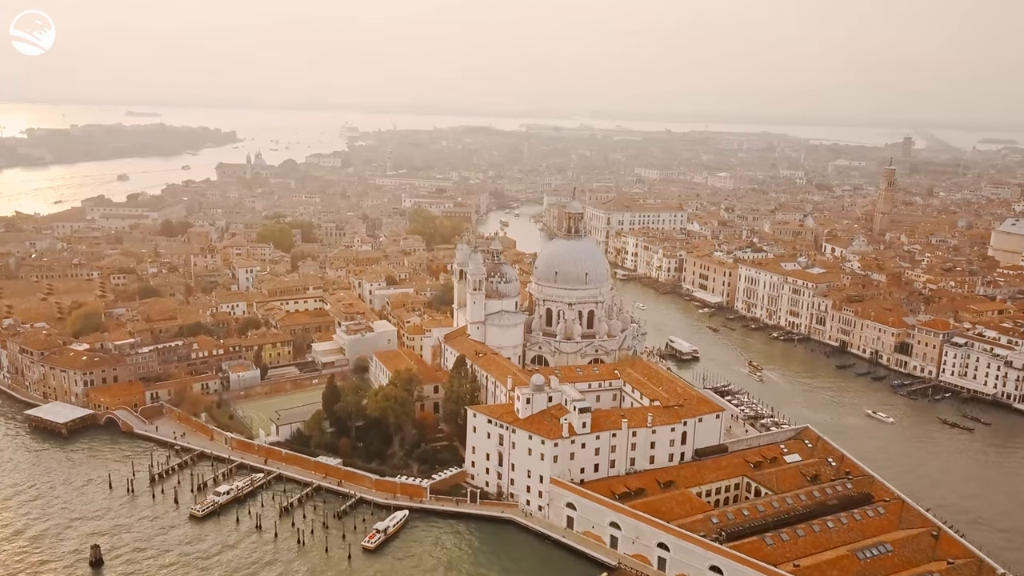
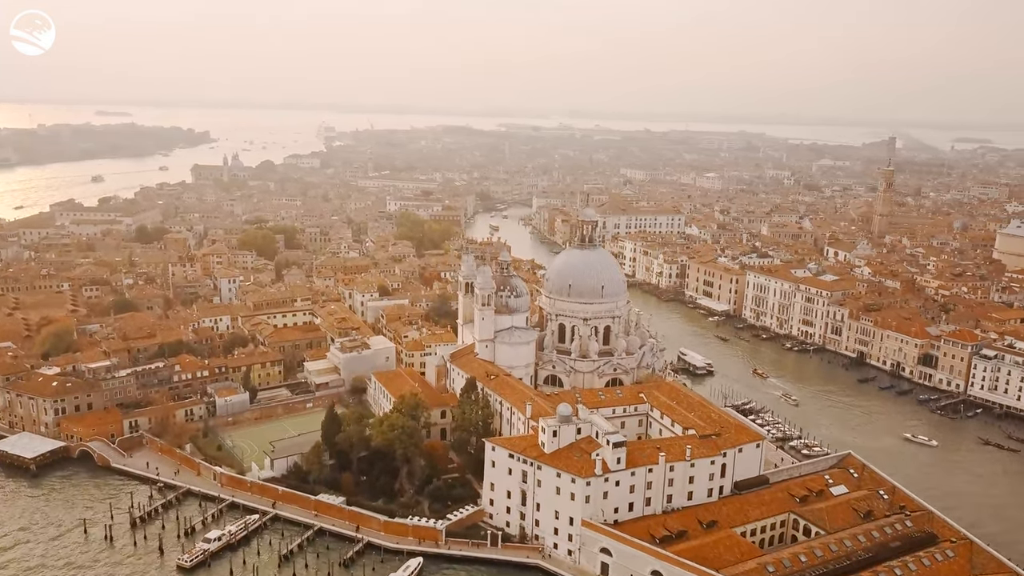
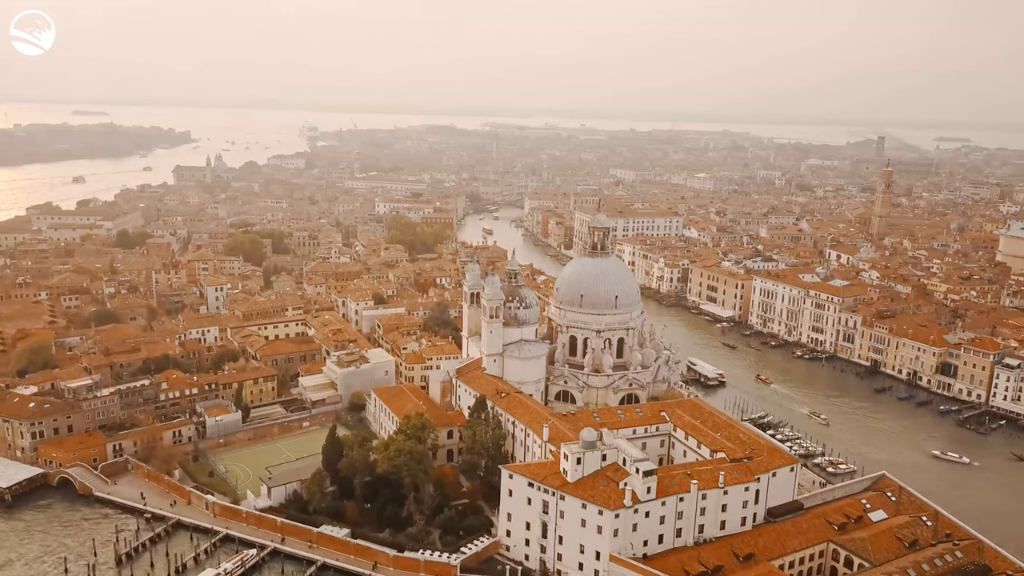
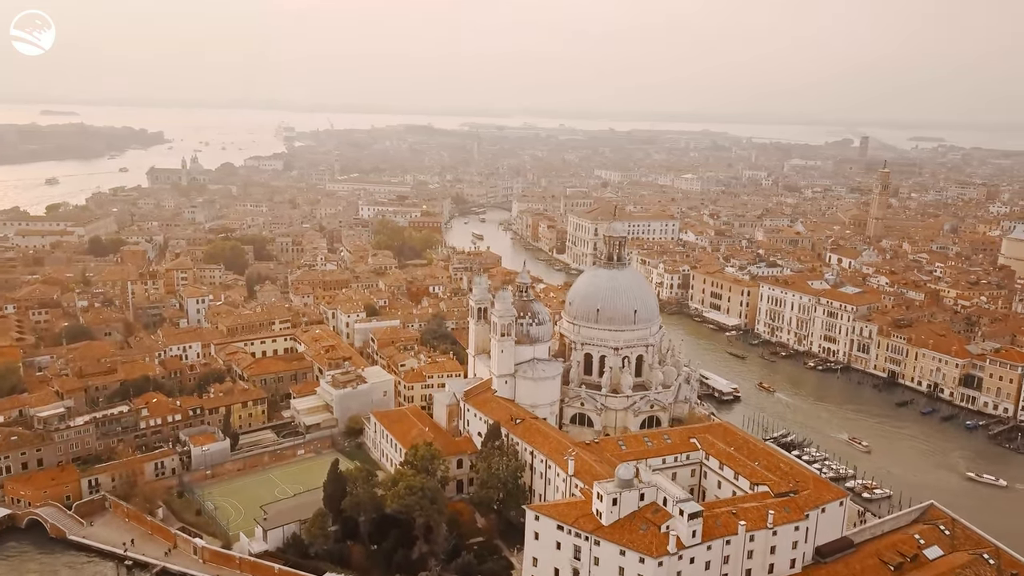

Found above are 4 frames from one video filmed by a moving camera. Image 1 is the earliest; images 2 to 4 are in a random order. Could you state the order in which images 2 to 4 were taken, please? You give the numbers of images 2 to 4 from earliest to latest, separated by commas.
2, 3, 4
